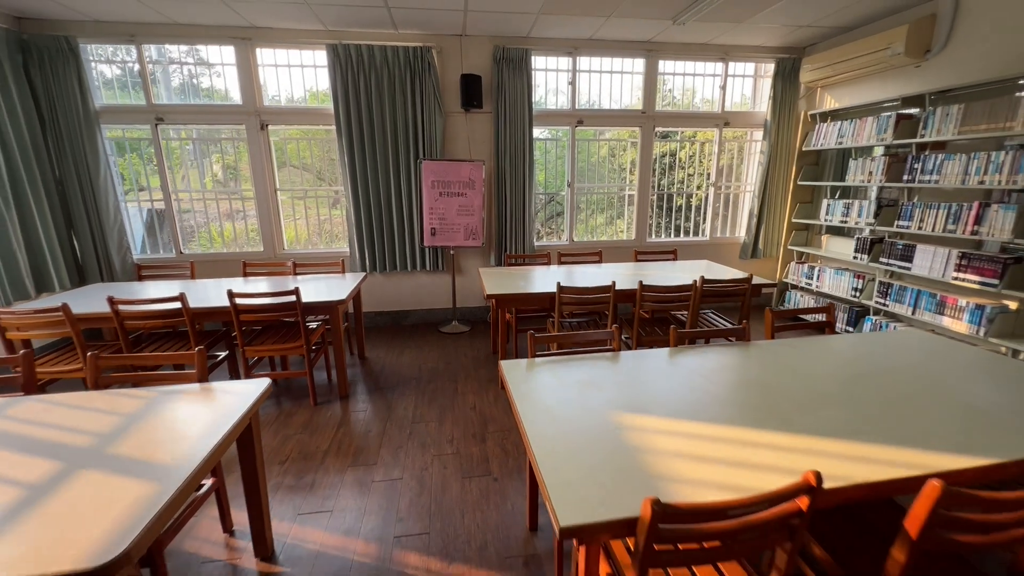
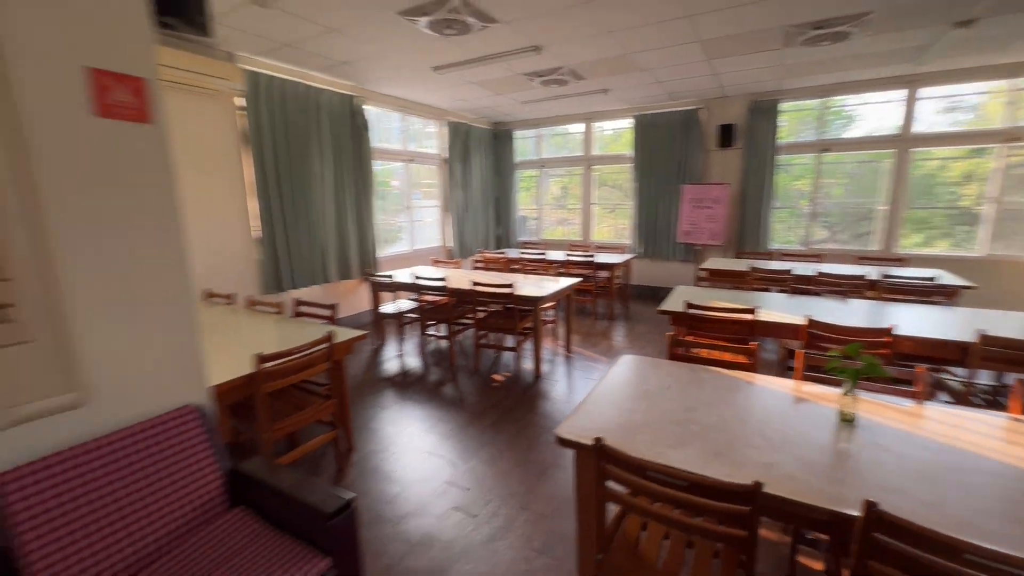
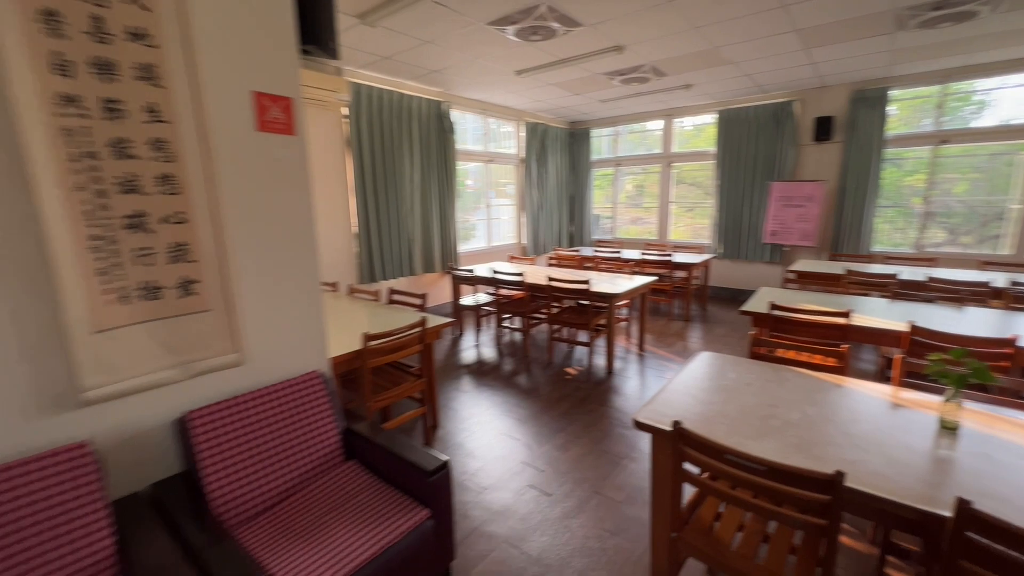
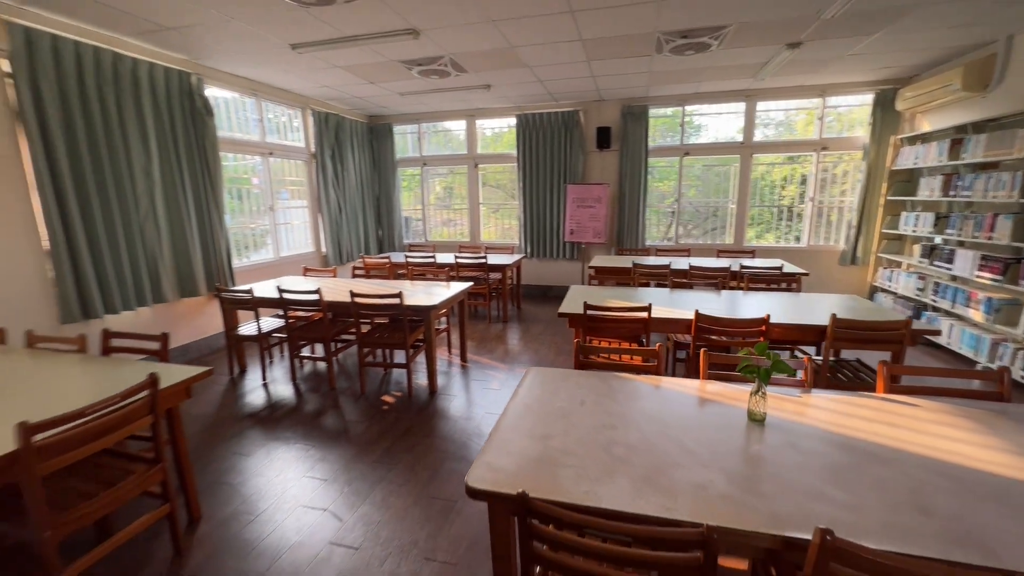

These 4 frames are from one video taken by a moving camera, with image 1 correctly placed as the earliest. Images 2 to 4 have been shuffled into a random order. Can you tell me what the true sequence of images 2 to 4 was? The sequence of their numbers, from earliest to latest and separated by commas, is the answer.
4, 2, 3
